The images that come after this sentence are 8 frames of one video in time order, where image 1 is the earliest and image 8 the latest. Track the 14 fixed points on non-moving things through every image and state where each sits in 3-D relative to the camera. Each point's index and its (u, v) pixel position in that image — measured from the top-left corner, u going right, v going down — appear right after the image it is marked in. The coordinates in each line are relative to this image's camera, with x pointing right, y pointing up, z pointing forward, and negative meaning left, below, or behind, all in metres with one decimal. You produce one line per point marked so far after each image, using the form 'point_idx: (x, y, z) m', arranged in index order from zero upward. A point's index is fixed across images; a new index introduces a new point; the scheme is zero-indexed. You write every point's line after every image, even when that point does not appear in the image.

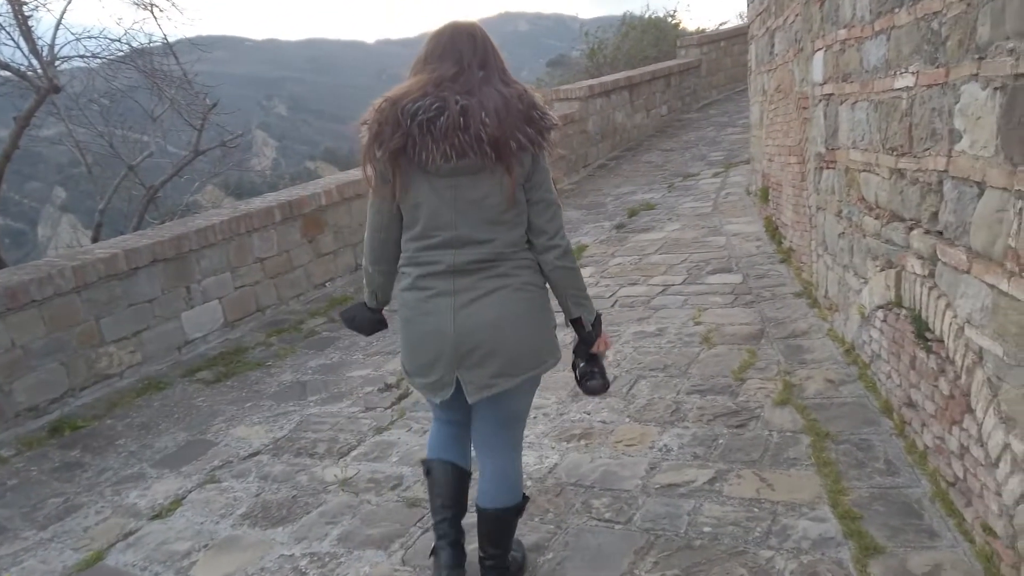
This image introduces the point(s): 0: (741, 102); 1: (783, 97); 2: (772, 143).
0: (+3.9, +3.2, +13.0) m
1: (+1.8, +1.3, +5.1) m
2: (+1.9, +1.1, +5.6) m
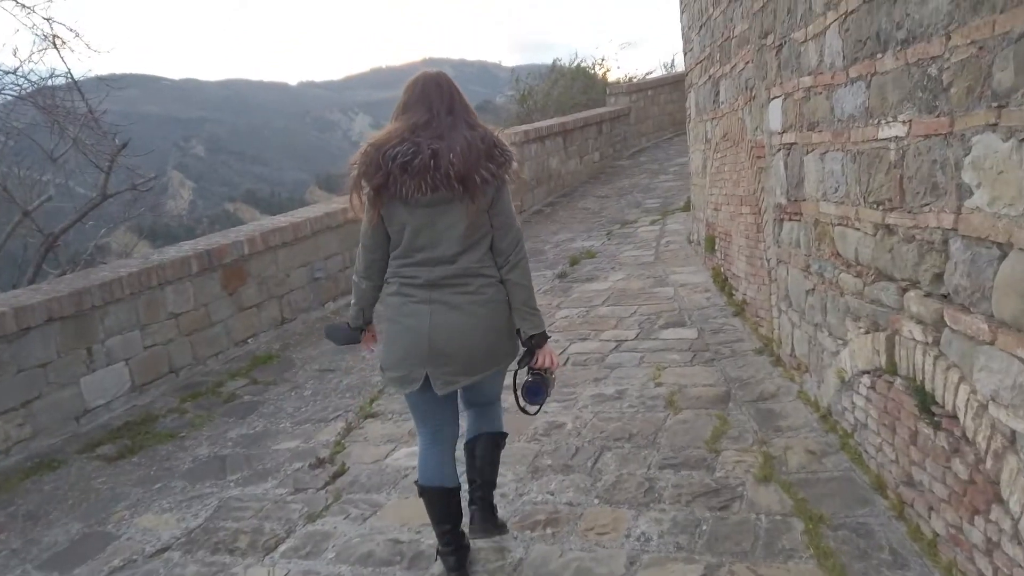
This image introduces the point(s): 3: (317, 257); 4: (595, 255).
0: (+2.7, +2.4, +13.1) m
1: (+1.4, +0.9, +4.9) m
2: (+1.5, +0.7, +5.5) m
3: (-1.7, +0.3, +6.5) m
4: (+0.8, +0.3, +7.4) m
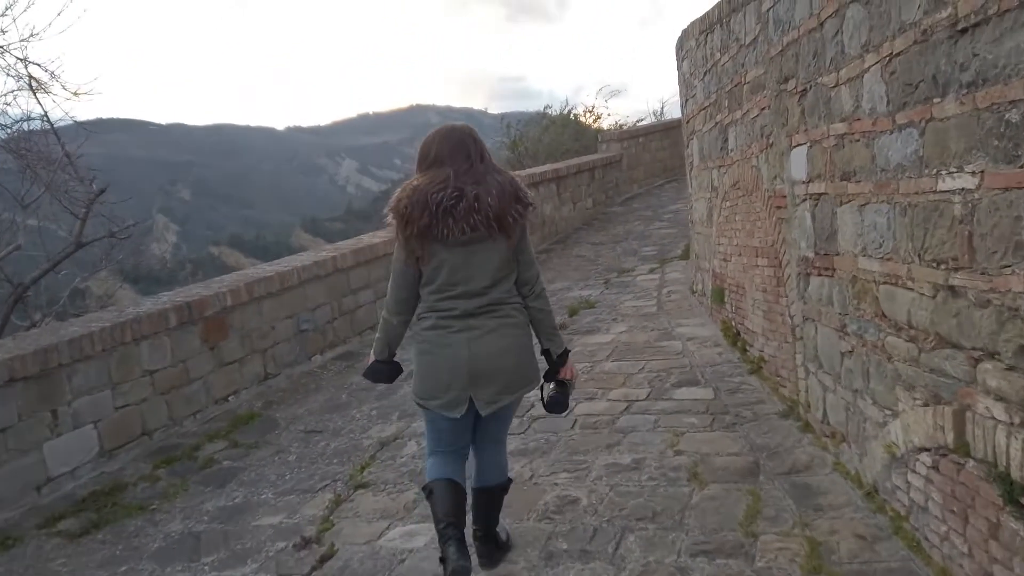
0: (+2.6, +1.6, +13.0) m
1: (+1.4, +0.6, +4.7) m
2: (+1.5, +0.3, +5.2) m
3: (-1.7, -0.2, +6.2) m
4: (+0.8, -0.2, +7.1) m
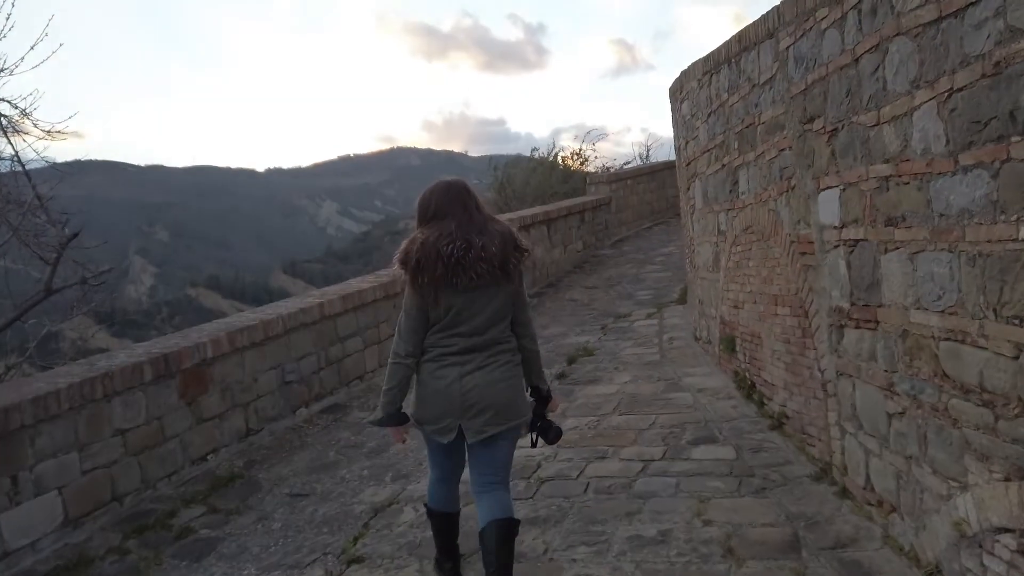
0: (+2.4, +0.8, +12.8) m
1: (+1.4, +0.3, +4.5) m
2: (+1.5, 0.0, +5.0) m
3: (-1.7, -0.5, +5.8) m
4: (+0.7, -0.6, +6.8) m
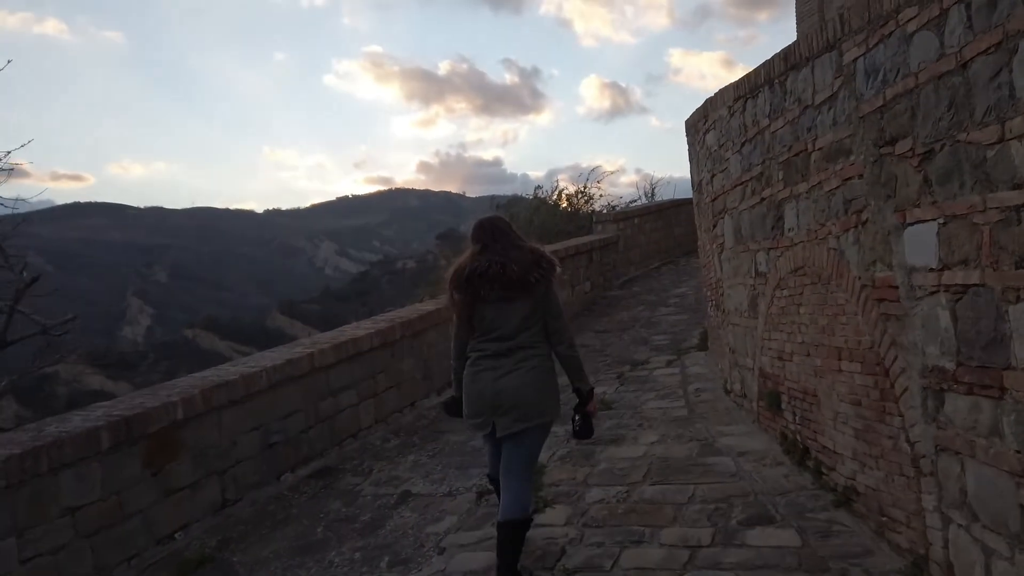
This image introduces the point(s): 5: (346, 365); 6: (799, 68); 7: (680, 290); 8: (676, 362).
0: (+2.4, +0.1, +12.2) m
1: (+1.5, 0.0, +3.9) m
2: (+1.6, -0.3, +4.4) m
3: (-1.6, -0.9, +5.2) m
4: (+0.8, -1.0, +6.1) m
5: (-1.3, -0.6, +5.9) m
6: (+1.5, +1.1, +3.8) m
7: (+2.4, 0.0, +10.9) m
8: (+1.6, -0.7, +7.4) m
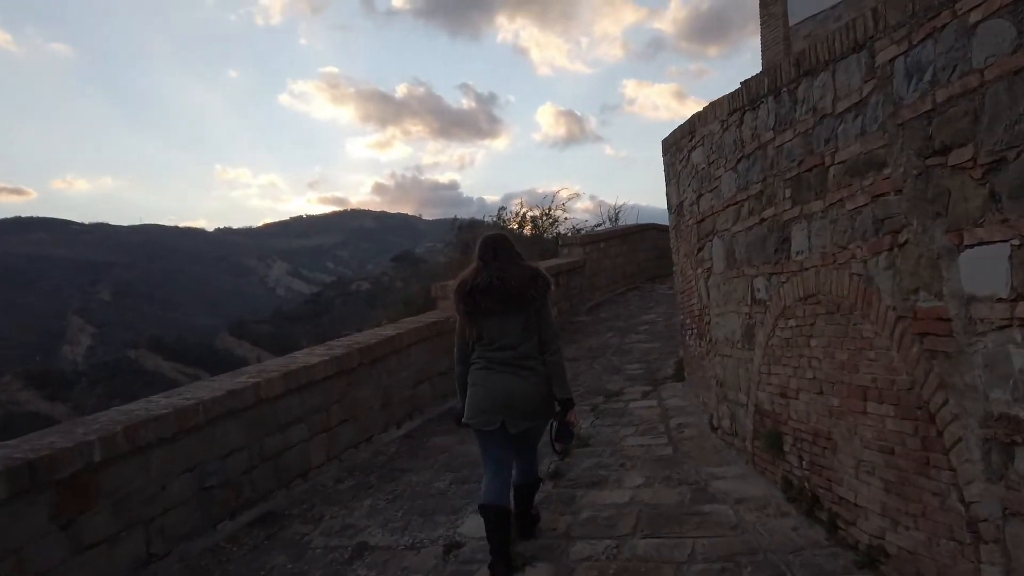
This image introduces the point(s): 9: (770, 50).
0: (+1.8, -0.3, +11.8) m
1: (+1.4, -0.1, +3.5) m
2: (+1.4, -0.4, +3.9) m
3: (-1.8, -1.0, +4.6) m
4: (+0.6, -1.1, +5.6) m
5: (-1.5, -0.8, +5.3) m
6: (+1.4, +1.0, +3.5) m
7: (+1.9, -0.4, +10.6) m
8: (+1.3, -1.0, +6.9) m
9: (+5.0, +4.6, +14.6) m
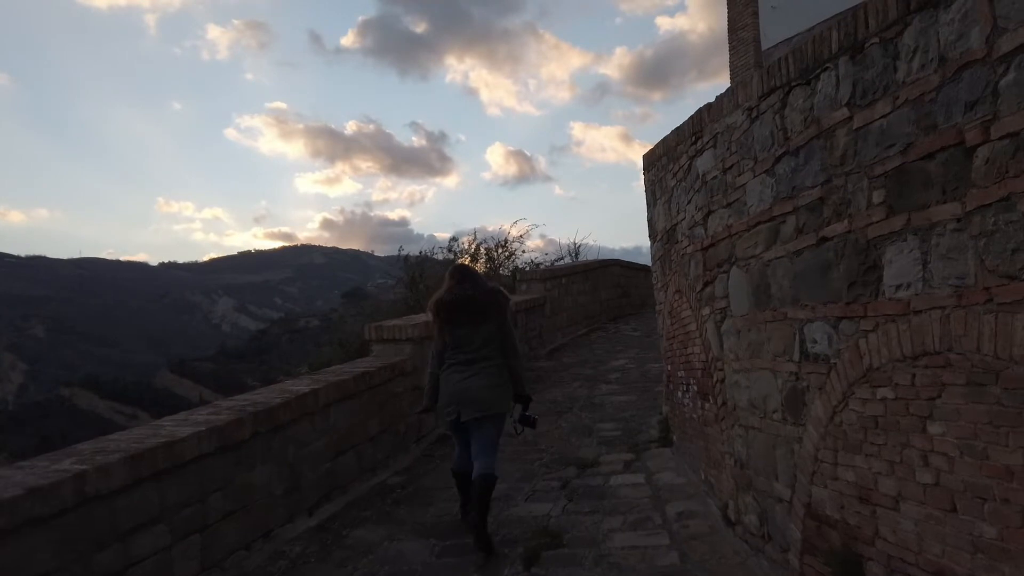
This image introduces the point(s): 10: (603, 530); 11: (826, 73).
0: (+1.1, -0.8, +10.5) m
1: (+1.3, -0.3, +2.2) m
2: (+1.3, -0.6, +2.6) m
3: (-2.0, -1.2, +3.0) m
4: (+0.3, -1.4, +4.2) m
5: (-1.8, -1.0, +3.7) m
6: (+1.2, +0.8, +2.2) m
7: (+1.3, -0.9, +9.2) m
8: (+0.9, -1.3, +5.5) m
9: (+4.1, +3.8, +13.7) m
10: (+0.5, -1.4, +4.3) m
11: (+1.2, +0.8, +2.8) m
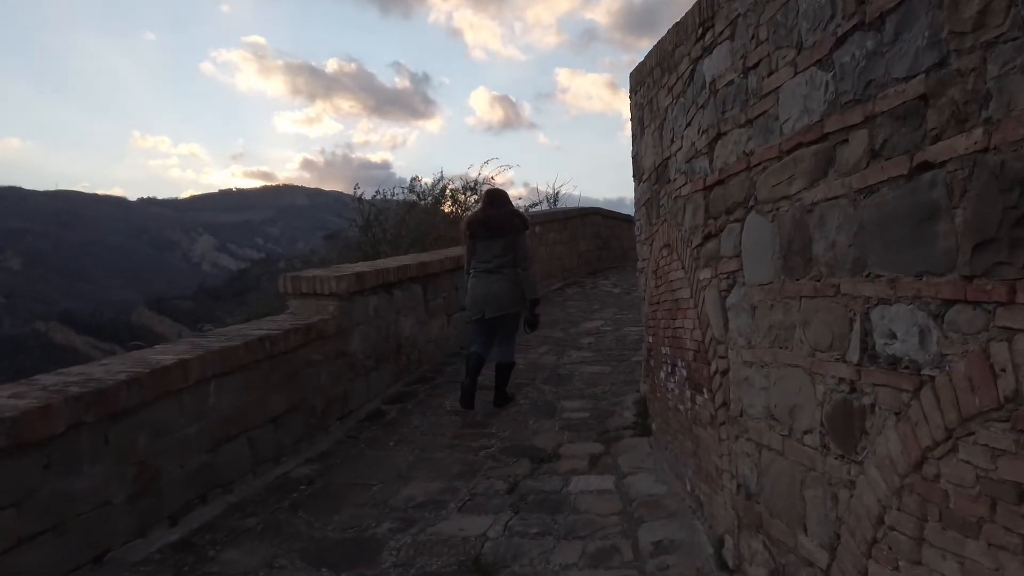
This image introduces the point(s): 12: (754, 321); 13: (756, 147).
0: (+0.7, -0.2, +9.4) m
1: (+1.0, -0.2, +1.0) m
2: (+1.0, -0.5, +1.4) m
3: (-2.3, -1.0, +1.8) m
4: (-0.1, -1.2, +3.1) m
5: (-2.1, -0.7, +2.5) m
6: (+1.0, +0.9, +0.9) m
7: (+0.8, -0.4, +8.1) m
8: (+0.5, -1.0, +4.4) m
9: (+3.7, +4.6, +12.3) m
10: (+0.2, -1.2, +3.2) m
11: (+0.9, +0.9, +1.6) m
12: (+0.9, -0.1, +2.6) m
13: (+0.8, +0.5, +2.6) m
